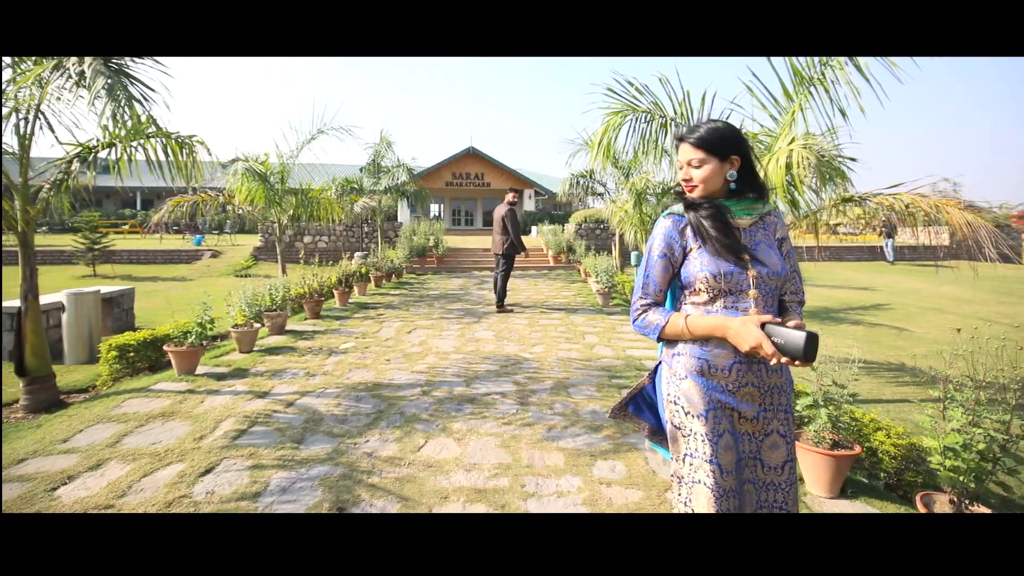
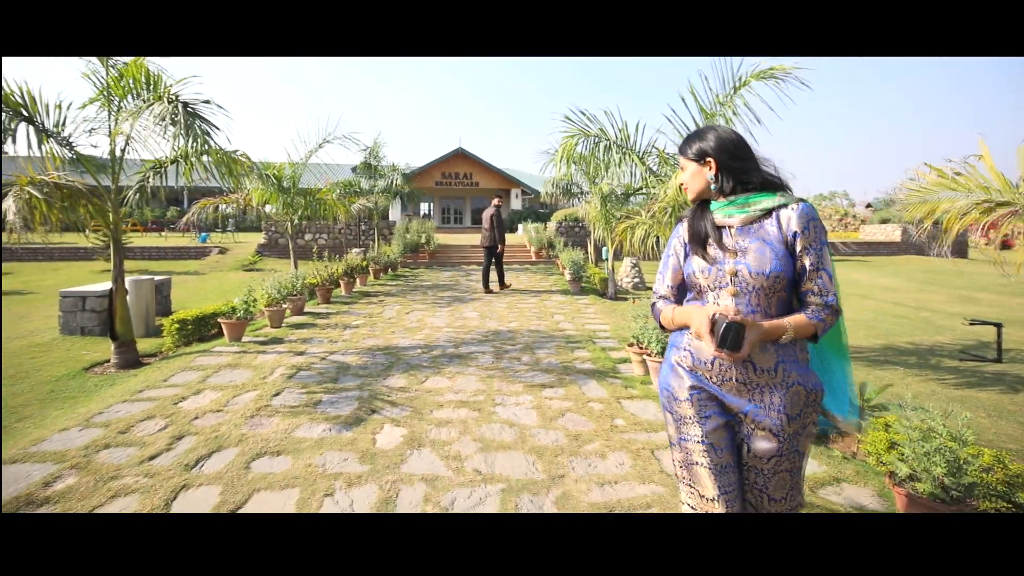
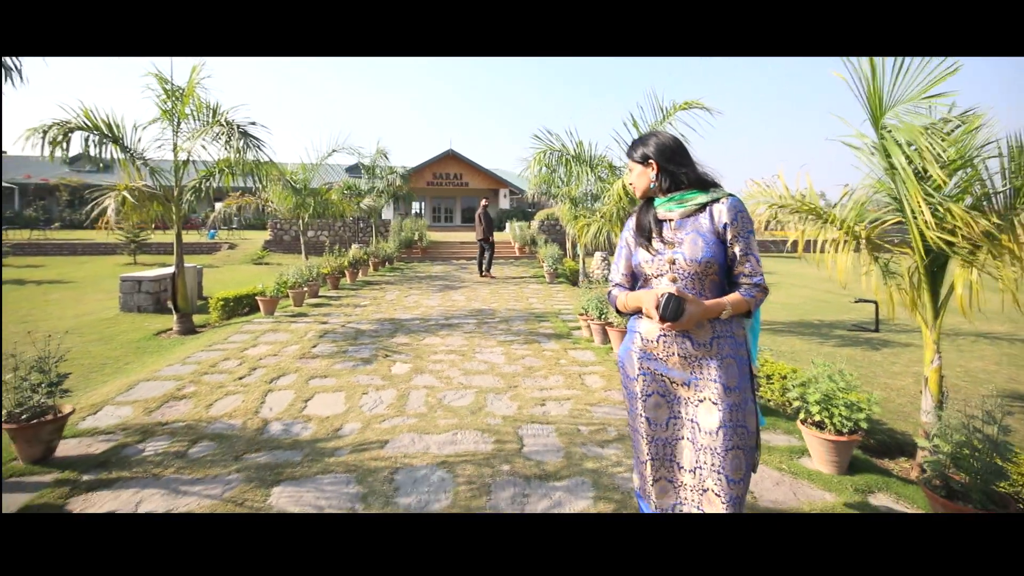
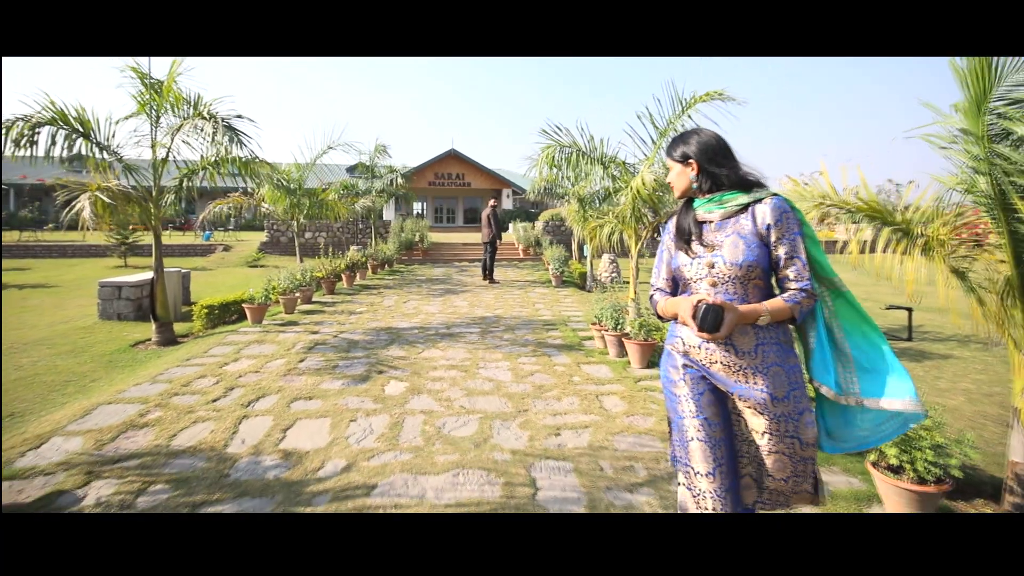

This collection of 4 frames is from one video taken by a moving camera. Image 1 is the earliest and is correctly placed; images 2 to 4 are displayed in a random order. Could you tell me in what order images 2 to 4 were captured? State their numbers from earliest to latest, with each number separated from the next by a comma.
2, 4, 3
